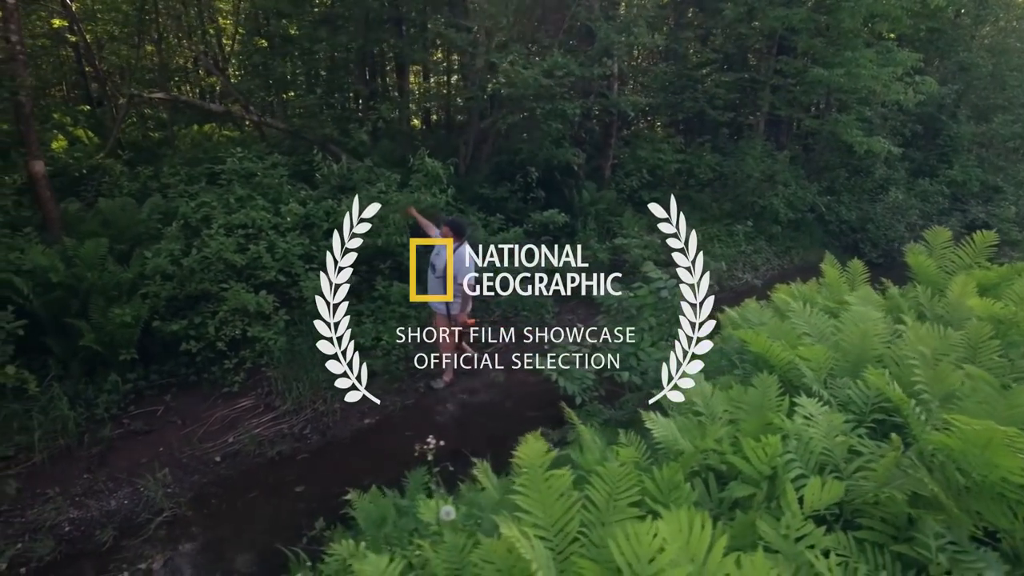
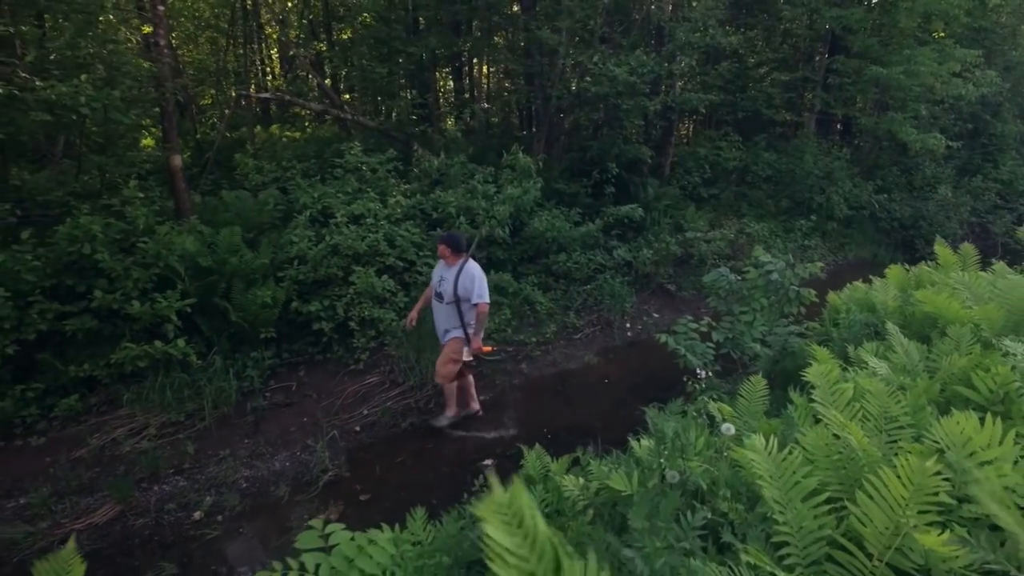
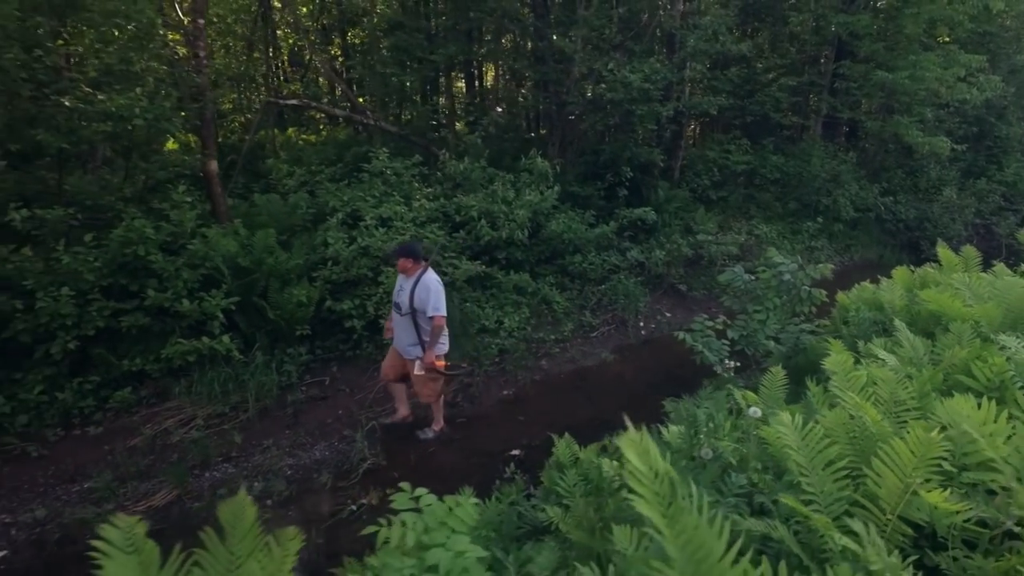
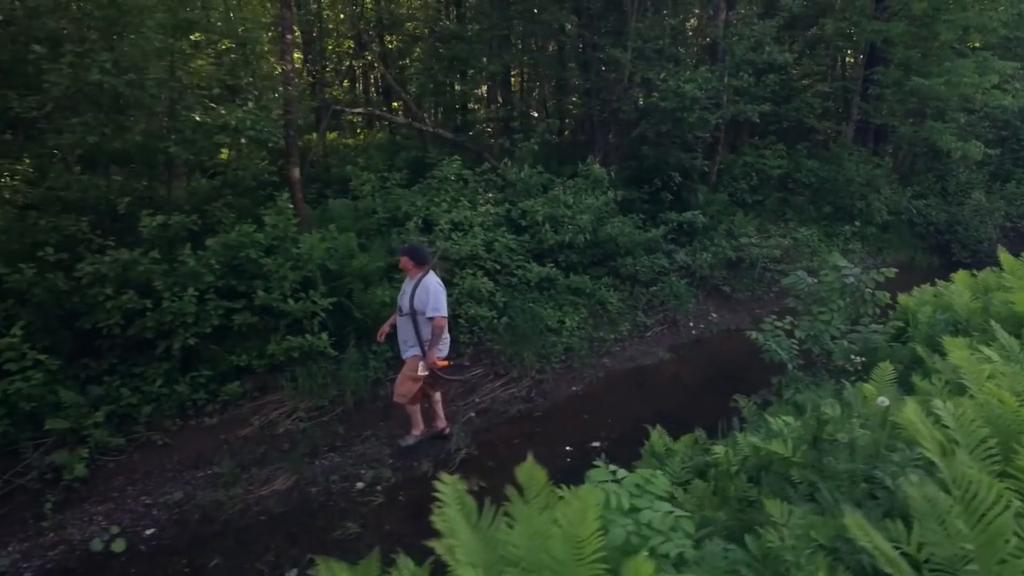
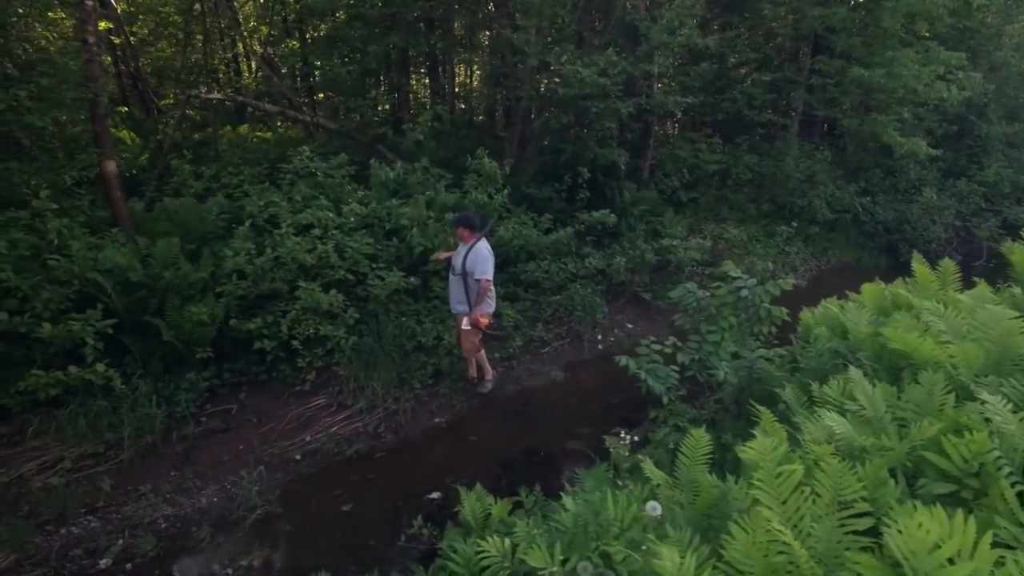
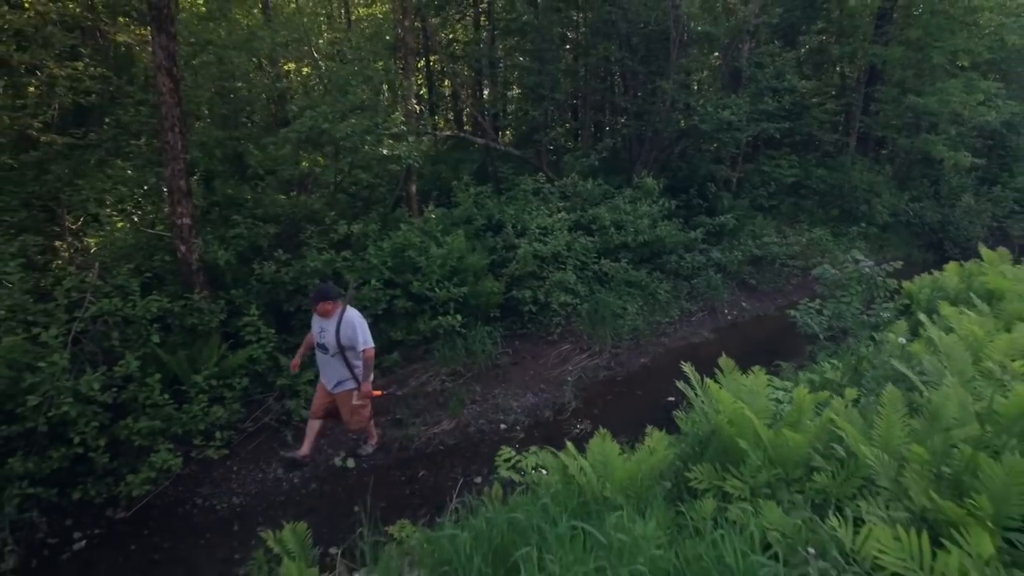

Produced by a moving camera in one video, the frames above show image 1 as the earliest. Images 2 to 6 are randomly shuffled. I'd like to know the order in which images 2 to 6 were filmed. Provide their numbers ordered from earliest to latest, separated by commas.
5, 2, 3, 4, 6
